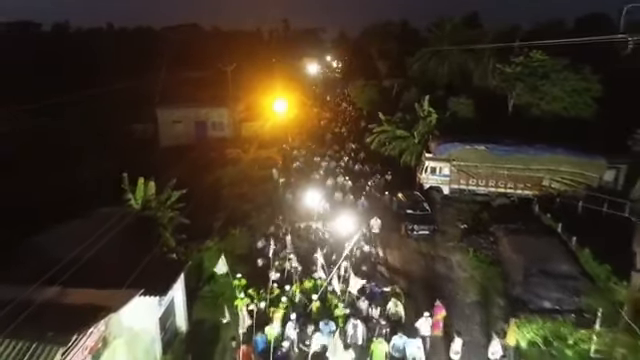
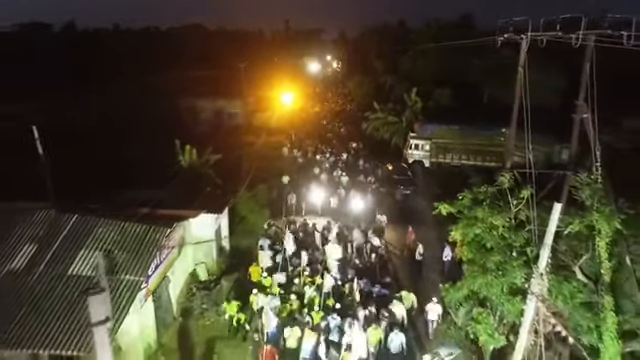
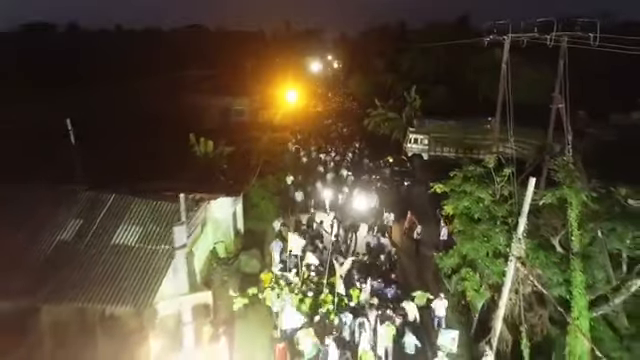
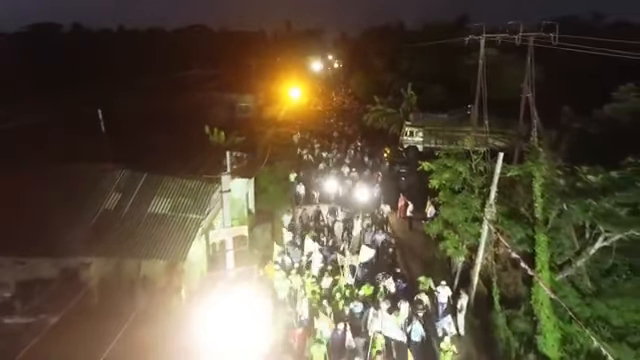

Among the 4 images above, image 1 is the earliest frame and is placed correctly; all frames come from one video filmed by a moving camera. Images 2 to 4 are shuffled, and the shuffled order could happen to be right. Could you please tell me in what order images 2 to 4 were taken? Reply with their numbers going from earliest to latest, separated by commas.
2, 3, 4
